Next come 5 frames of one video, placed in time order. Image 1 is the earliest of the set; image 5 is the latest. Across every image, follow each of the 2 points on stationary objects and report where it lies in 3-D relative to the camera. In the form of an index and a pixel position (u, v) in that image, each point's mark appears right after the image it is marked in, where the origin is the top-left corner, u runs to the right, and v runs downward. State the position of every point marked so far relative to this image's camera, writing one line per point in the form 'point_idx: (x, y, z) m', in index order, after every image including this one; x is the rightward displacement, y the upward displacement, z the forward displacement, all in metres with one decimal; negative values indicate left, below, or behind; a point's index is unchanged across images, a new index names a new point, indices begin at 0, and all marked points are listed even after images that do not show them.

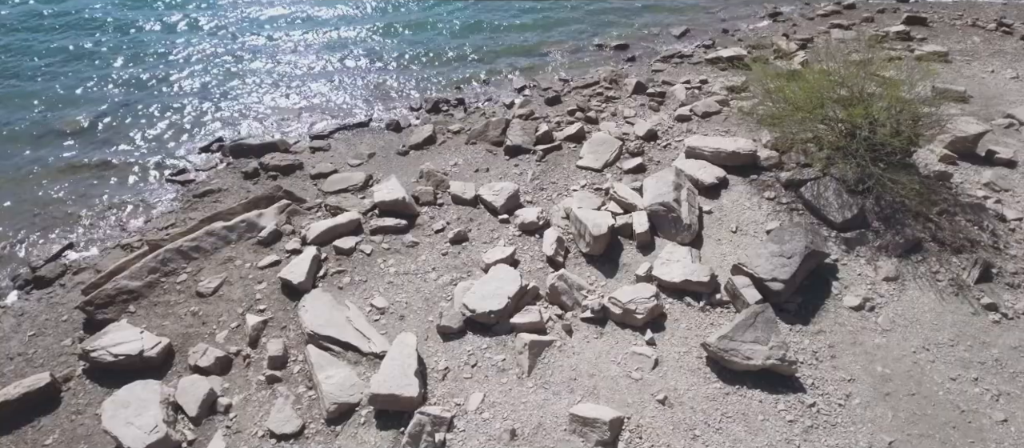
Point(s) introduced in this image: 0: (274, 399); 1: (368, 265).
0: (-2.2, -1.6, +4.9) m
1: (-1.7, -0.5, +6.3) m
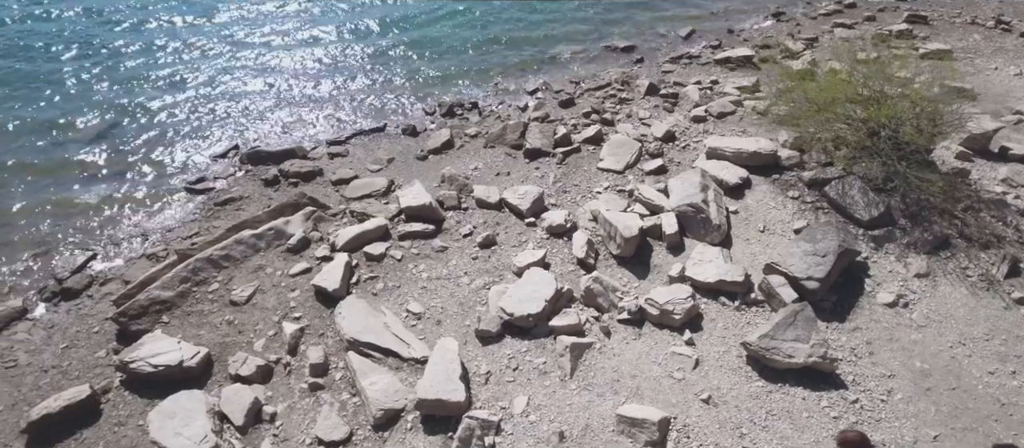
0: (-1.8, -1.7, +5.0) m
1: (-1.3, -0.5, +6.3) m
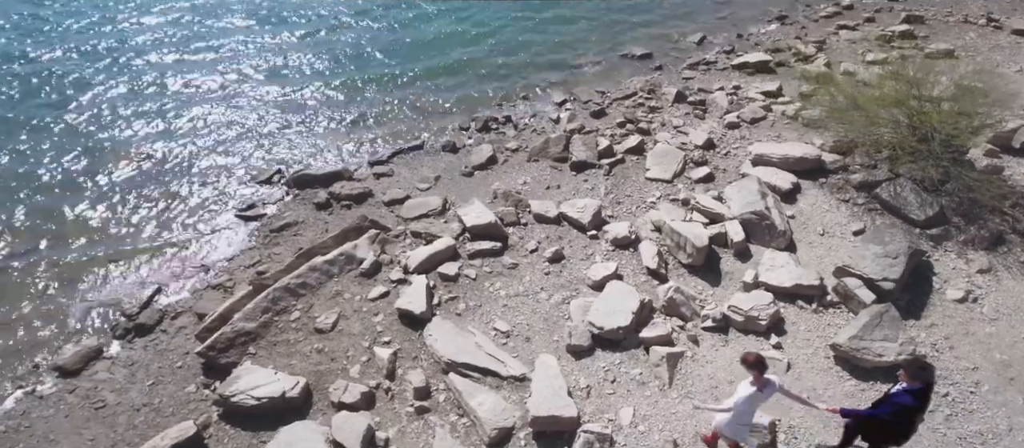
0: (-0.8, -1.9, +5.1) m
1: (-0.4, -0.8, +6.5) m
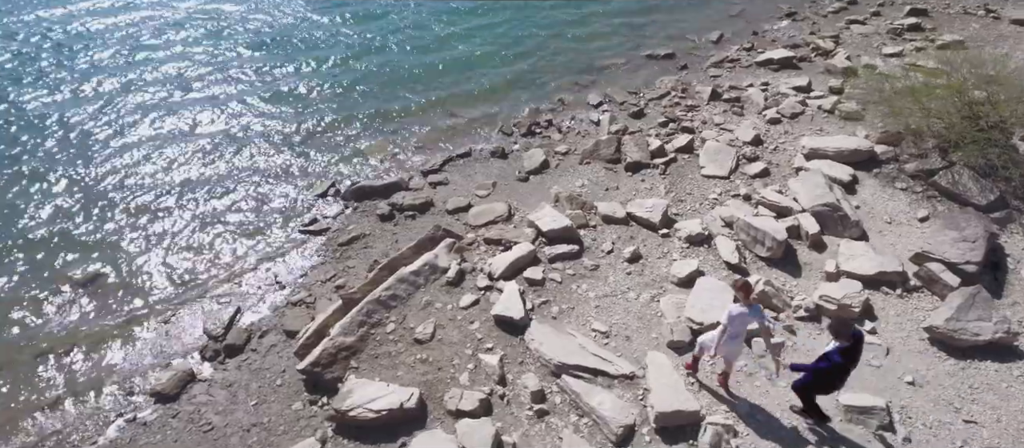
0: (+0.4, -2.0, +5.2) m
1: (+0.7, -0.8, +6.6) m
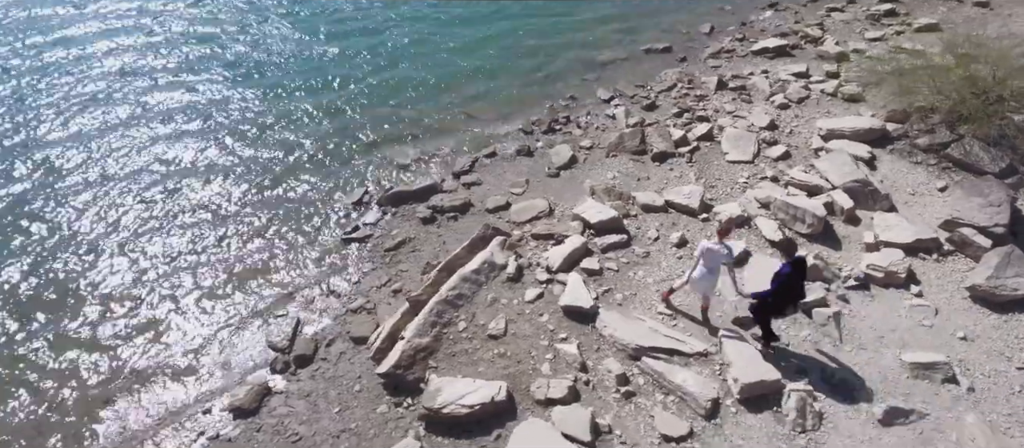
0: (+1.3, -1.9, +5.4) m
1: (+1.4, -0.7, +6.9) m
